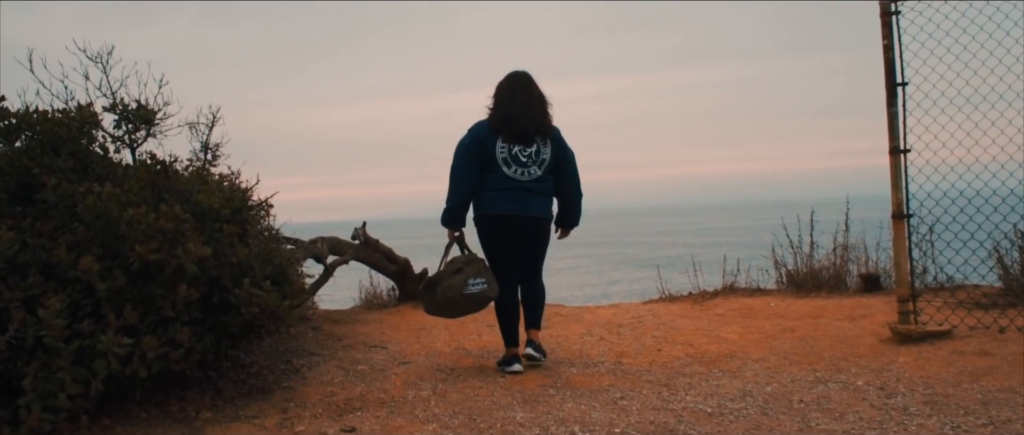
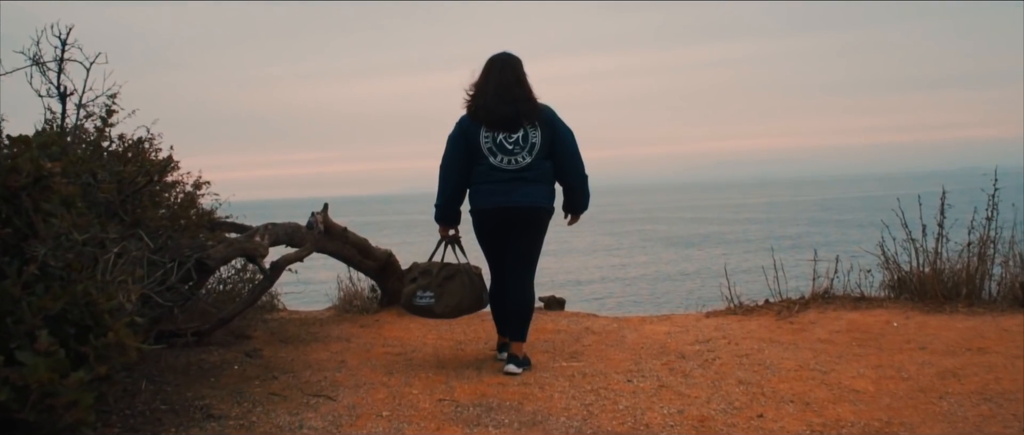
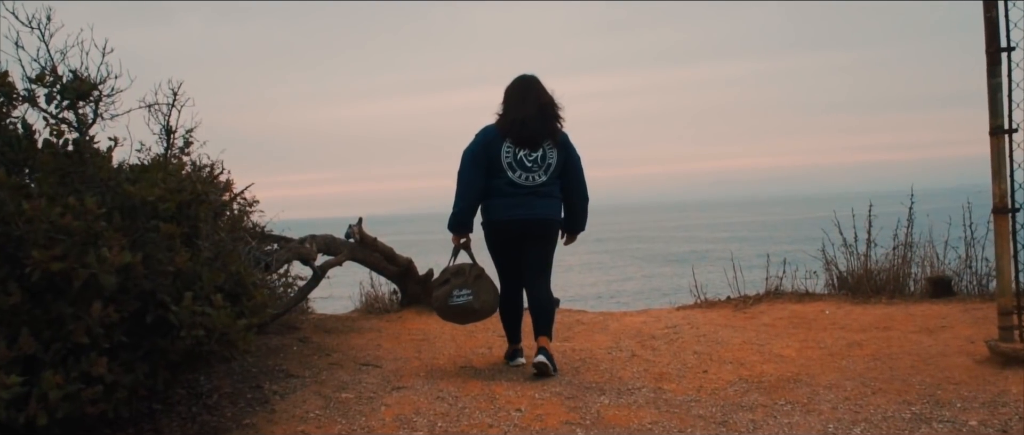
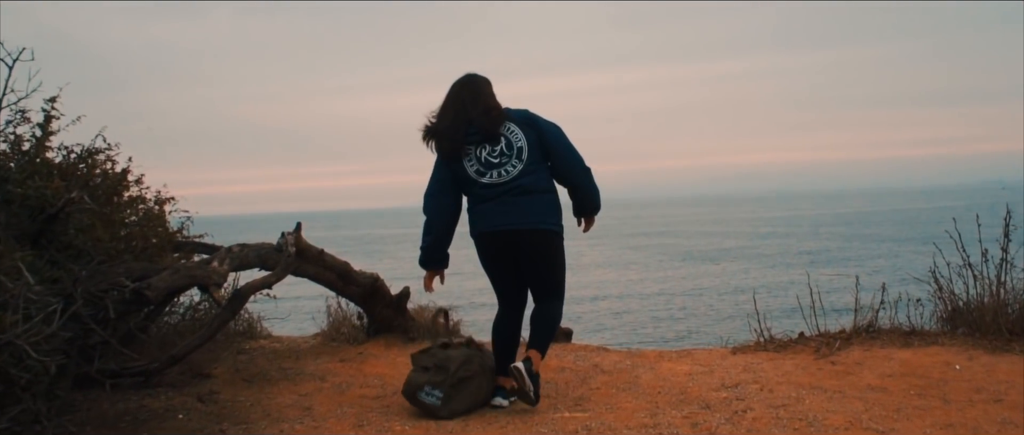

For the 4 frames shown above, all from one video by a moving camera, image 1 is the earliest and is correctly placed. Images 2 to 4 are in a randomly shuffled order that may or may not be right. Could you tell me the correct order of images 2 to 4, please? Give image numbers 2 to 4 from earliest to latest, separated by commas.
3, 2, 4
